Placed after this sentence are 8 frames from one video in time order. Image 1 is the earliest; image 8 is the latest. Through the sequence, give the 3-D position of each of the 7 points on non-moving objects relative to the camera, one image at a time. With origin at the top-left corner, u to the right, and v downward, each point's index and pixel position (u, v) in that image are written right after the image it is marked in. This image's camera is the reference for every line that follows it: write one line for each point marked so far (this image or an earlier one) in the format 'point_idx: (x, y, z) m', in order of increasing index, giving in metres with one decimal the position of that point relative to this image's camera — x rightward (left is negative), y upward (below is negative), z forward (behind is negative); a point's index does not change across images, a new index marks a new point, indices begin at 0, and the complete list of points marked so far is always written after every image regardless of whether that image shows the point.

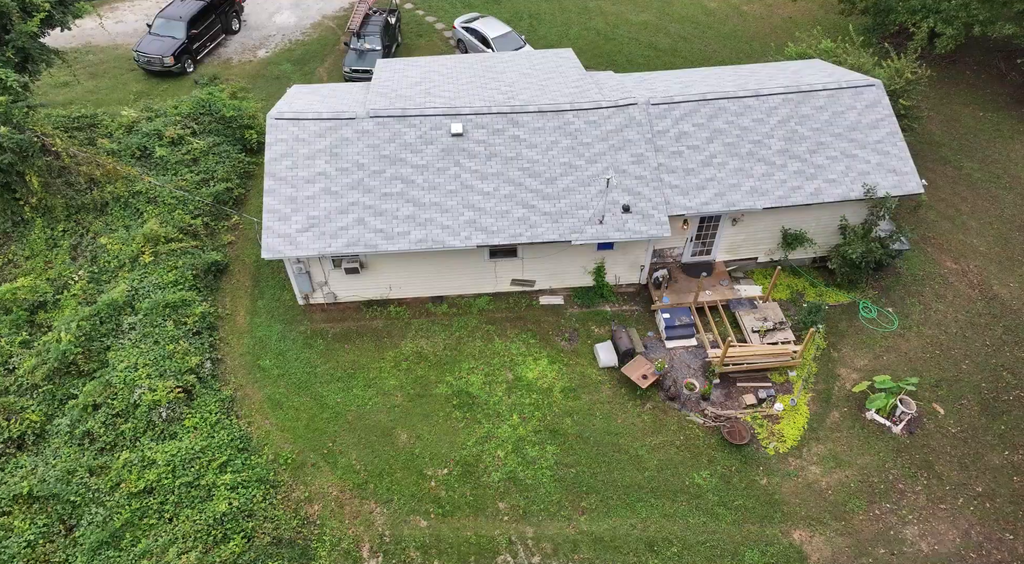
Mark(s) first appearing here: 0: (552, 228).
0: (+1.0, +1.3, +15.0) m
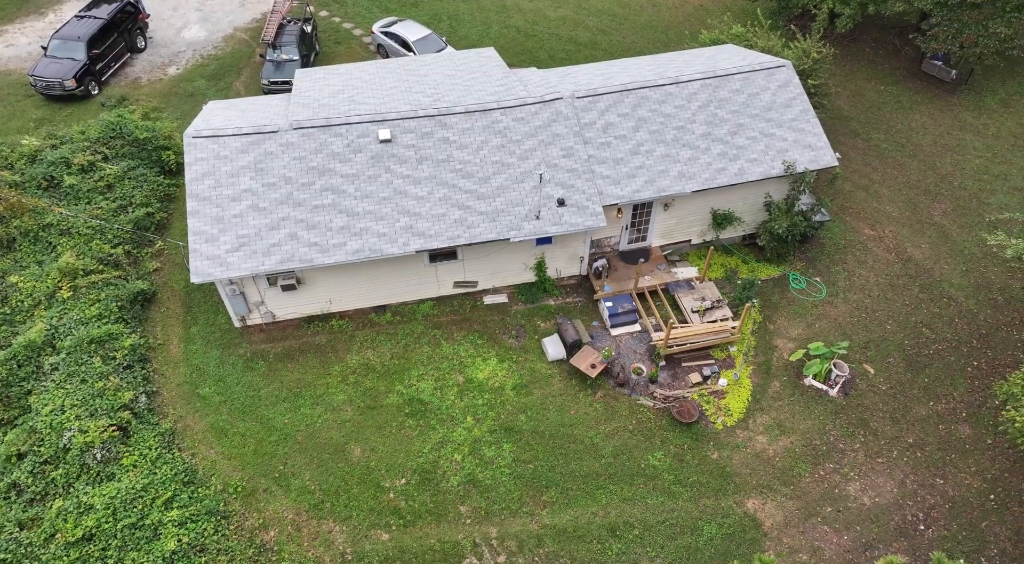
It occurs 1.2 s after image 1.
0: (-0.5, +1.3, +15.1) m
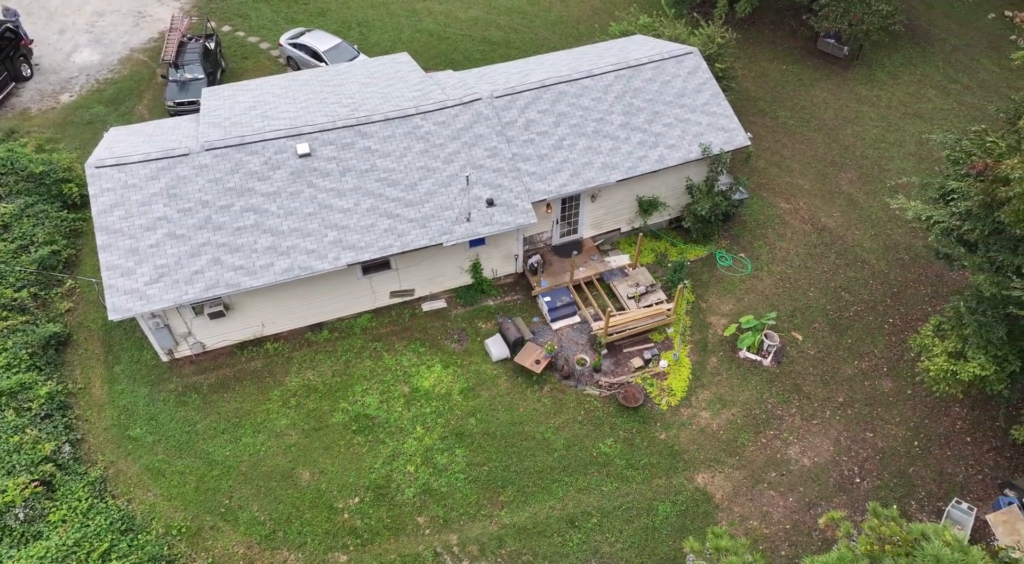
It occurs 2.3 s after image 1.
0: (-2.2, +1.2, +14.9) m
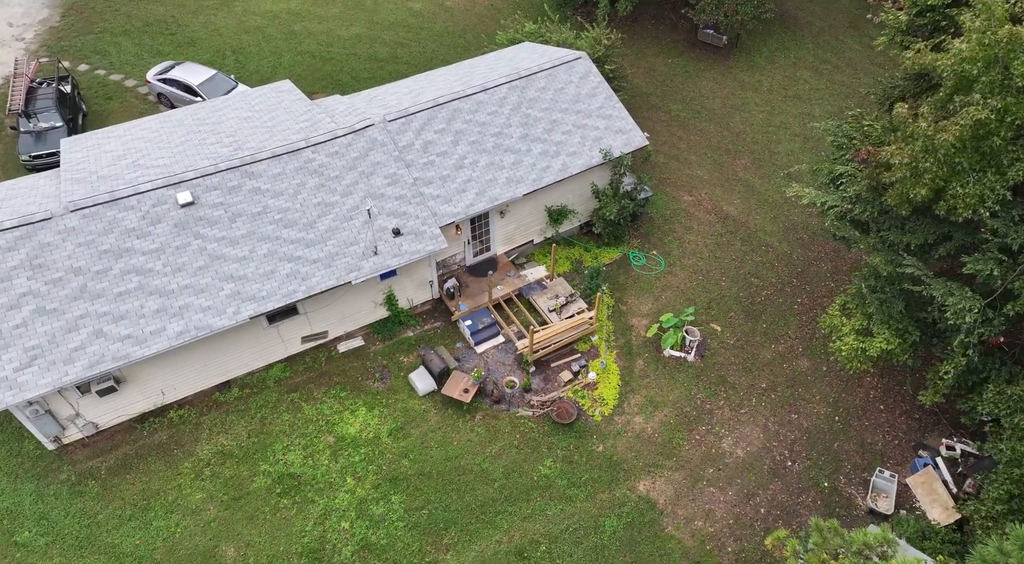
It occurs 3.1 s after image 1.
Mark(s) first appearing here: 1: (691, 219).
0: (-4.2, +0.2, +14.1) m
1: (+5.5, +1.9, +19.0) m
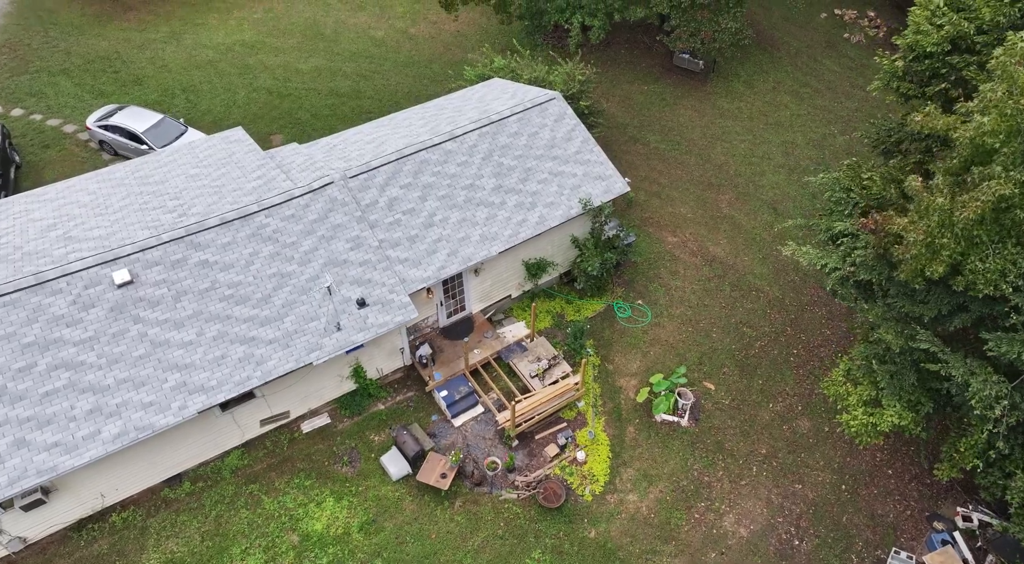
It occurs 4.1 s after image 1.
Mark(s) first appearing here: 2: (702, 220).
0: (-4.6, -1.5, +12.7) m
1: (+4.8, +0.6, +18.0) m
2: (+5.9, +1.9, +19.2) m
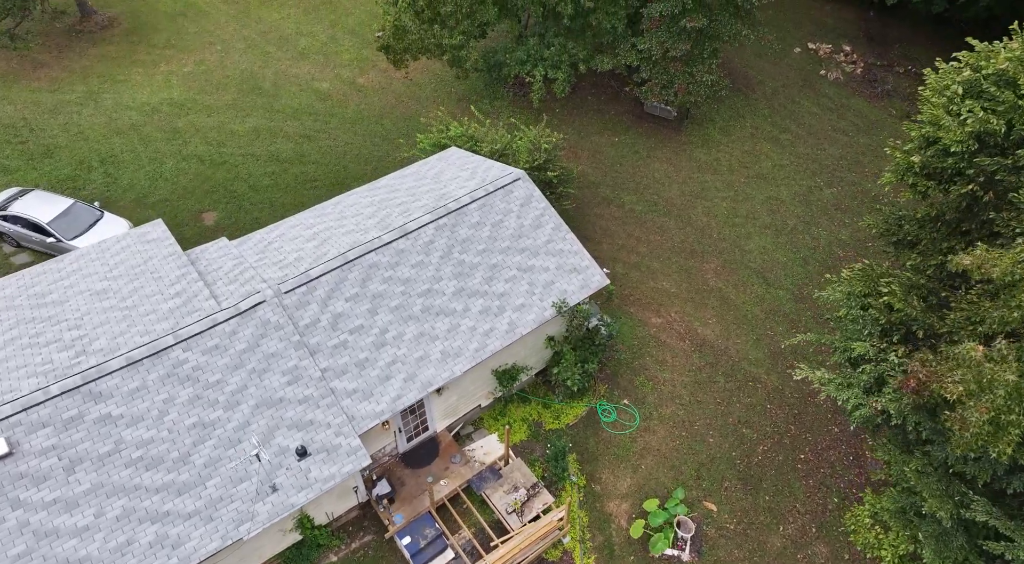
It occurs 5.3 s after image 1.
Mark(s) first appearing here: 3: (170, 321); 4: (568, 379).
0: (-5.1, -4.2, +10.5) m
1: (+3.9, -1.7, +16.2) m
2: (+4.9, -0.4, +17.5) m
3: (-6.7, -0.7, +12.2) m
4: (+1.3, -2.0, +14.2) m
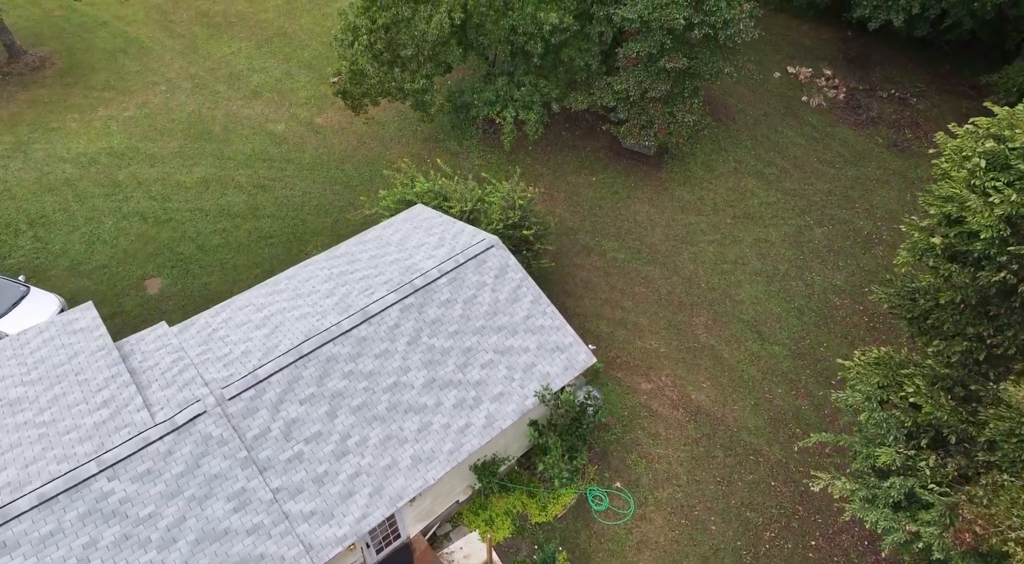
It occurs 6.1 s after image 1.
0: (-5.3, -6.0, +8.8) m
1: (+3.5, -3.3, +14.9) m
2: (+4.3, -1.9, +16.2) m
3: (-7.0, -2.6, +10.5) m
4: (+0.9, -3.6, +12.9) m
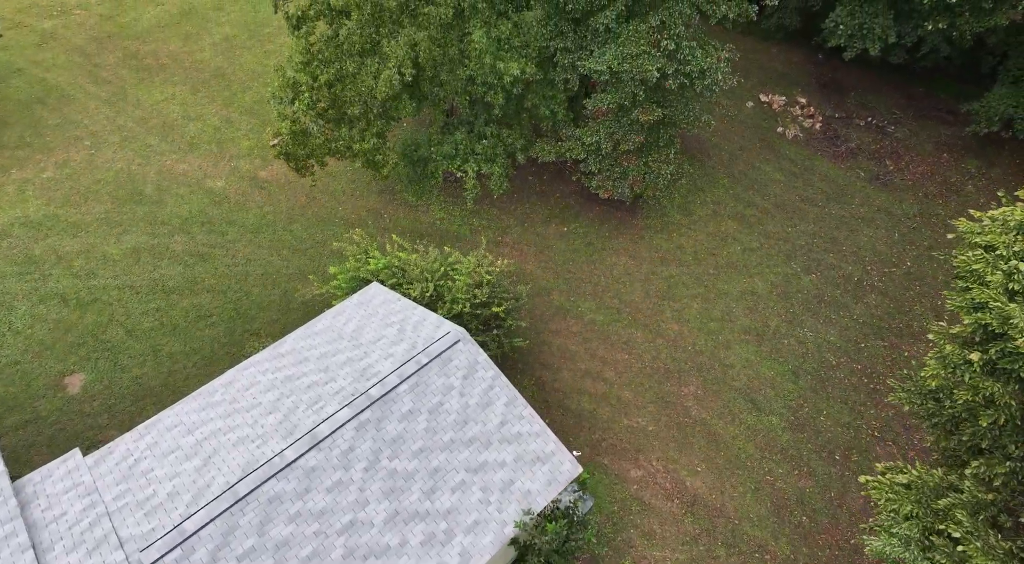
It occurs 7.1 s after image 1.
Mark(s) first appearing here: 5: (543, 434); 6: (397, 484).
0: (-5.3, -8.1, +6.9) m
1: (+3.0, -5.0, +13.5) m
2: (+3.7, -3.6, +14.8) m
3: (-7.3, -4.8, +8.5) m
4: (+0.5, -5.4, +11.3) m
5: (+0.6, -2.8, +11.5) m
6: (-1.9, -3.4, +10.5) m
